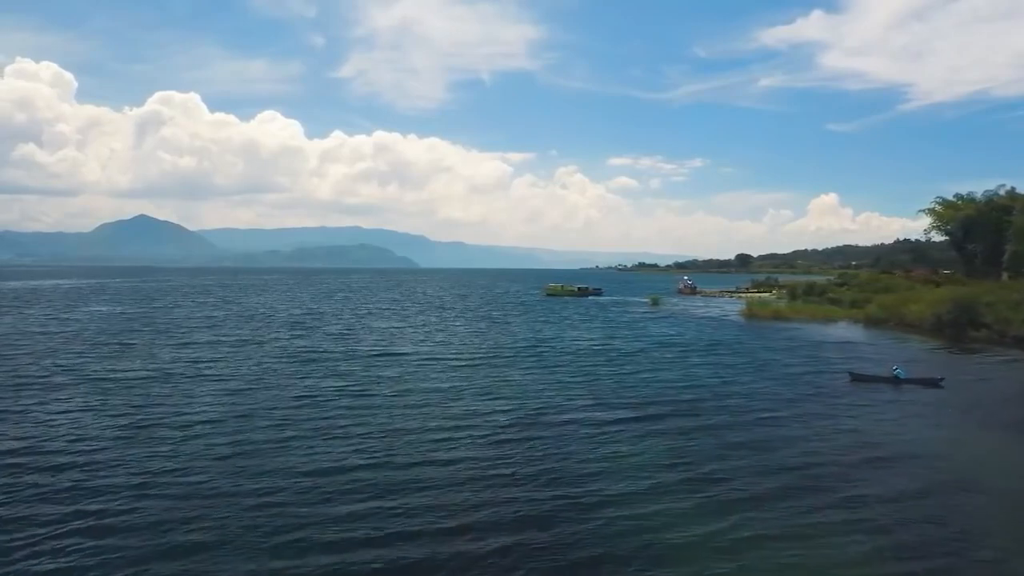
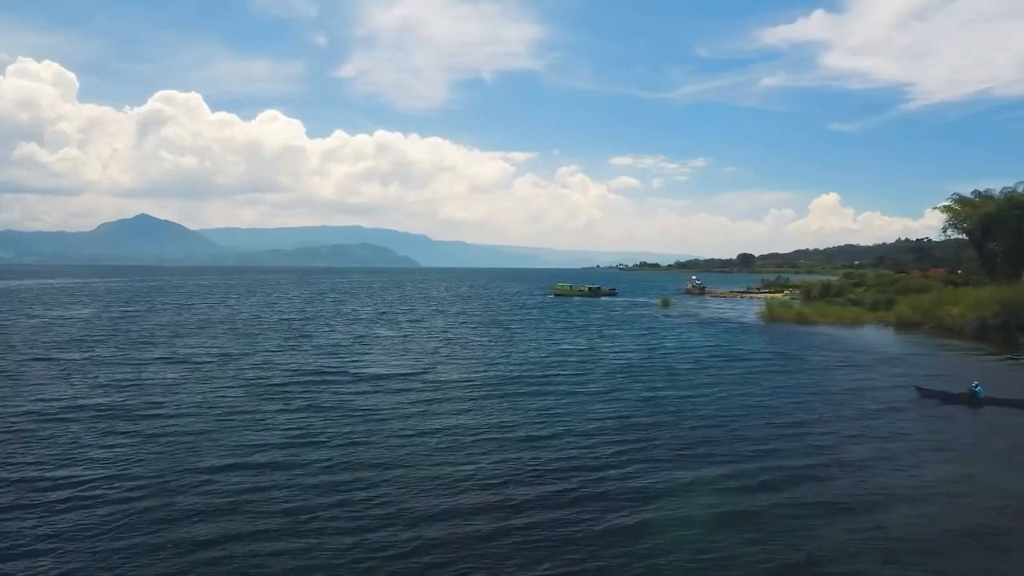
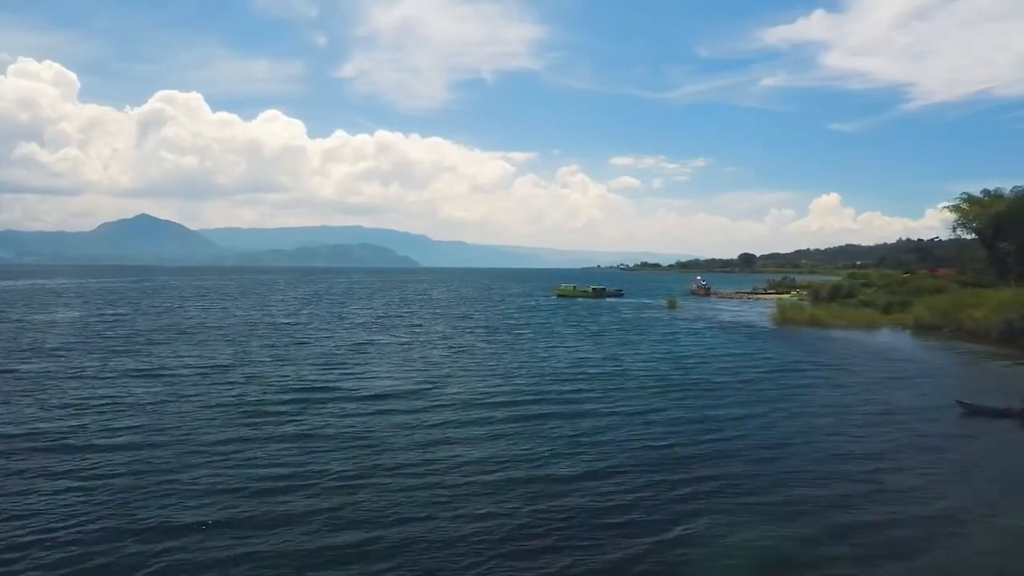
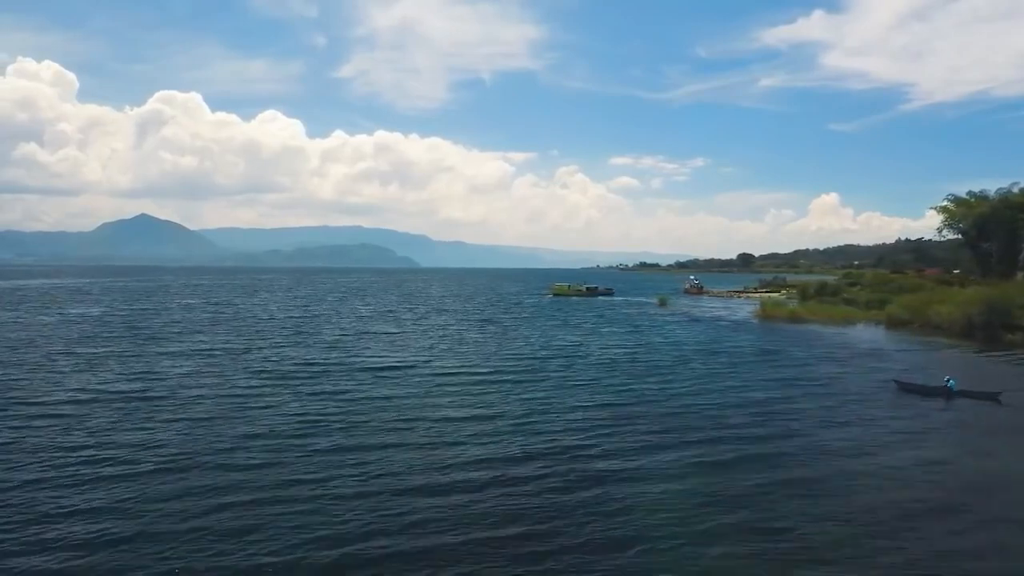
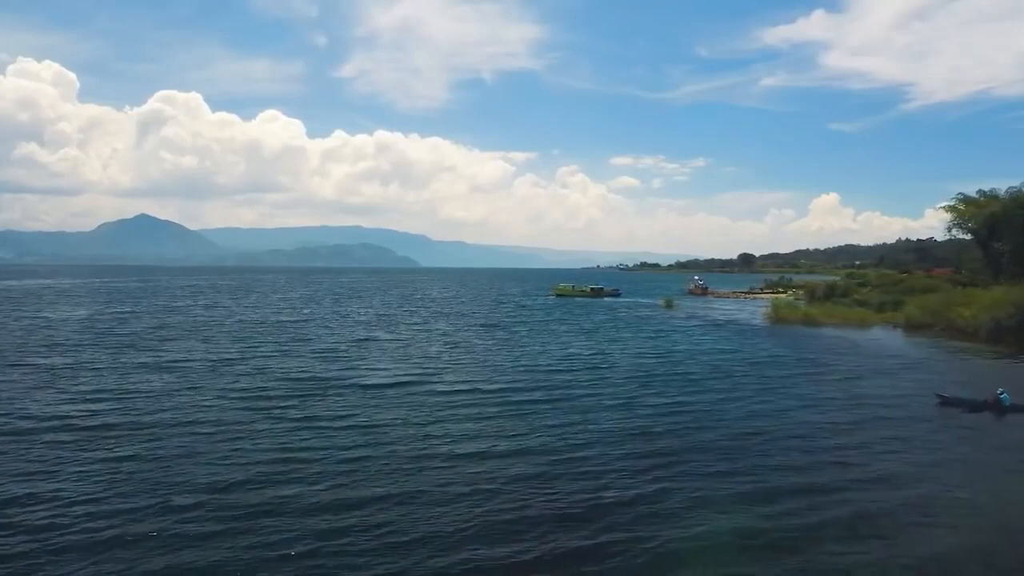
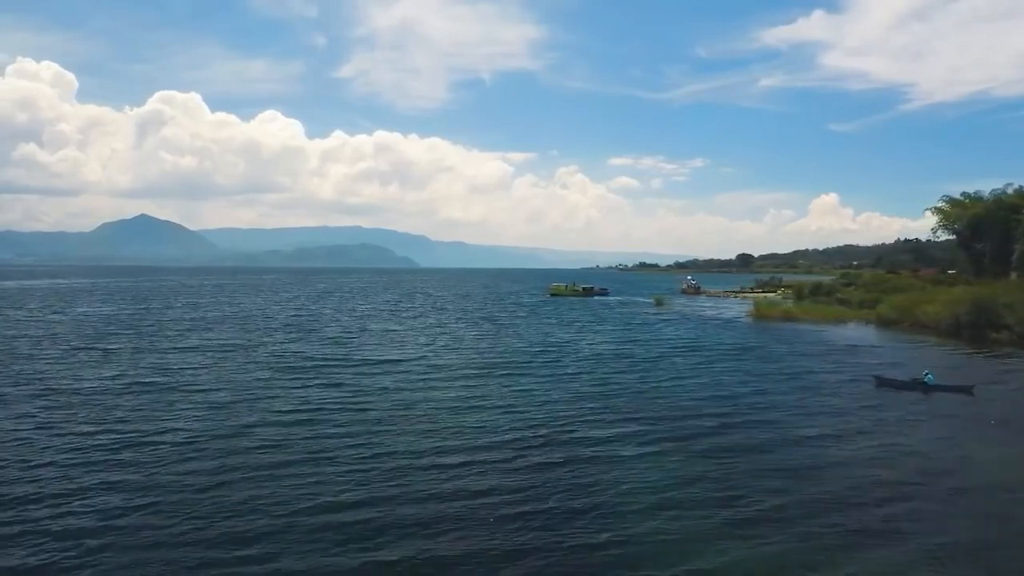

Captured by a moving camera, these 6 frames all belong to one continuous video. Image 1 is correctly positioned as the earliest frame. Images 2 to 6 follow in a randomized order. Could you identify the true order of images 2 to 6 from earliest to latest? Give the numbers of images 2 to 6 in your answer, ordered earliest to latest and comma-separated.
6, 4, 2, 5, 3
